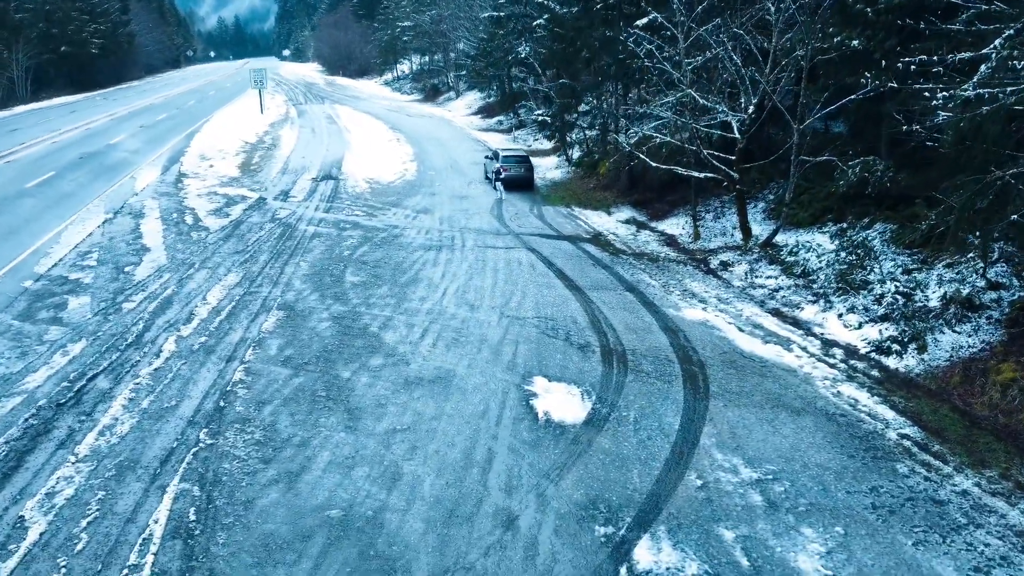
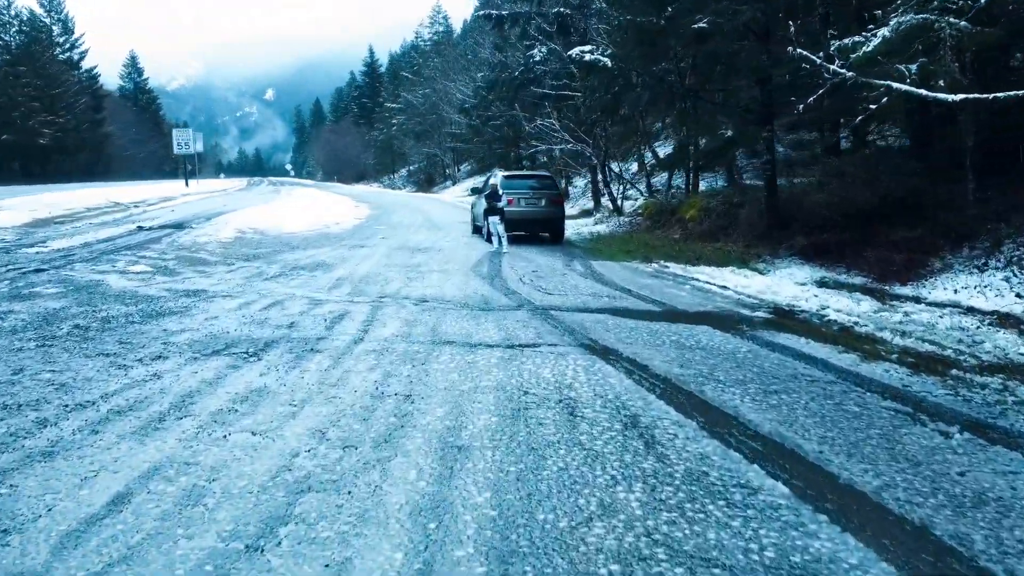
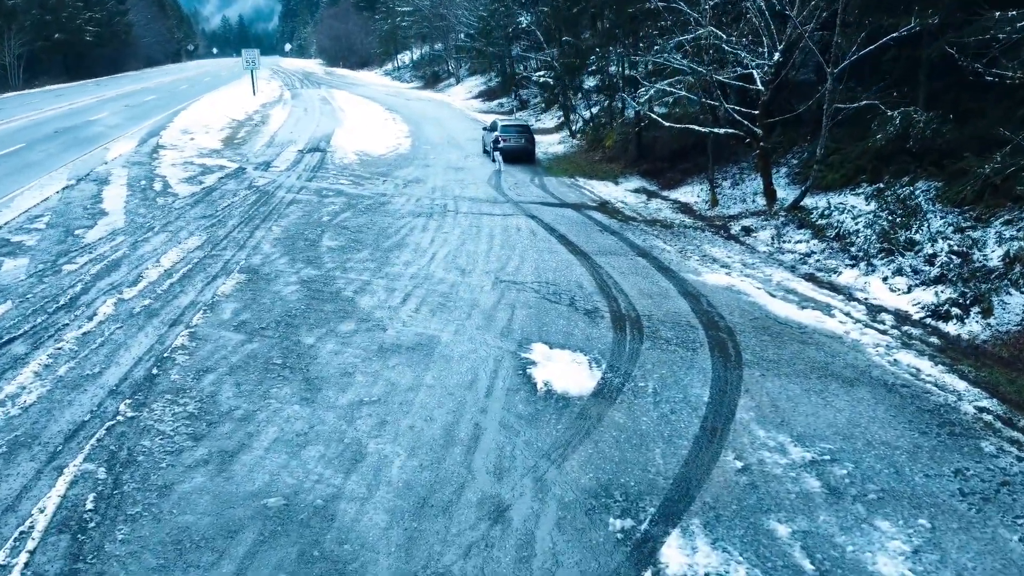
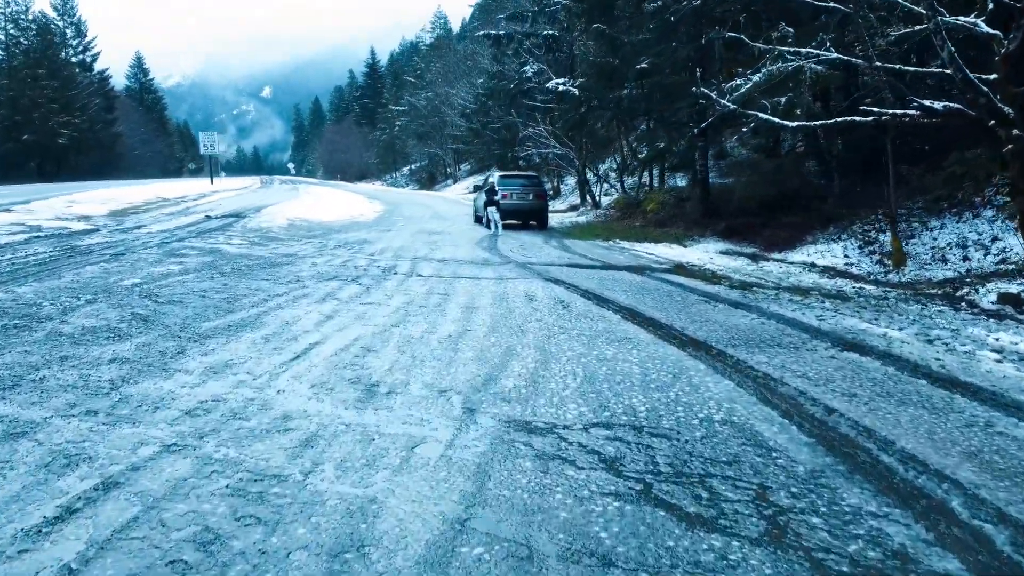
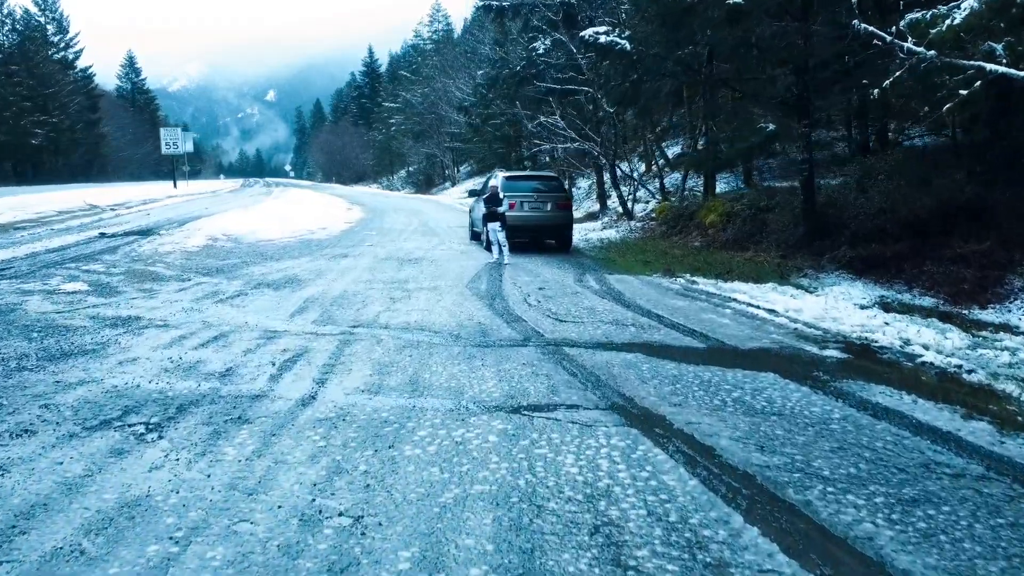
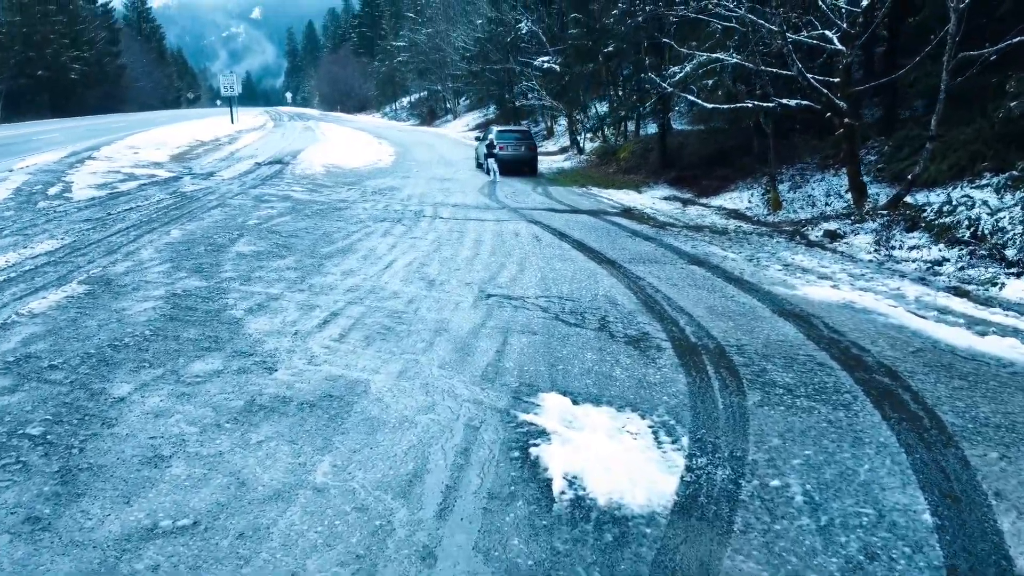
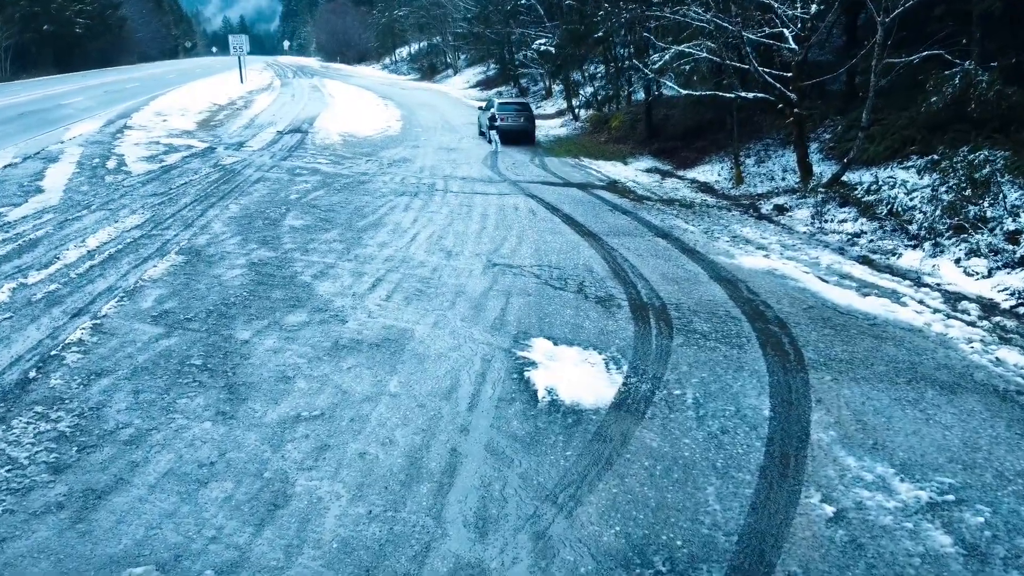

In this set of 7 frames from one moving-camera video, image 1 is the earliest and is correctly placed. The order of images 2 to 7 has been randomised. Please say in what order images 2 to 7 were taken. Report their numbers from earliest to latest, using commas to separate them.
3, 7, 6, 4, 2, 5
